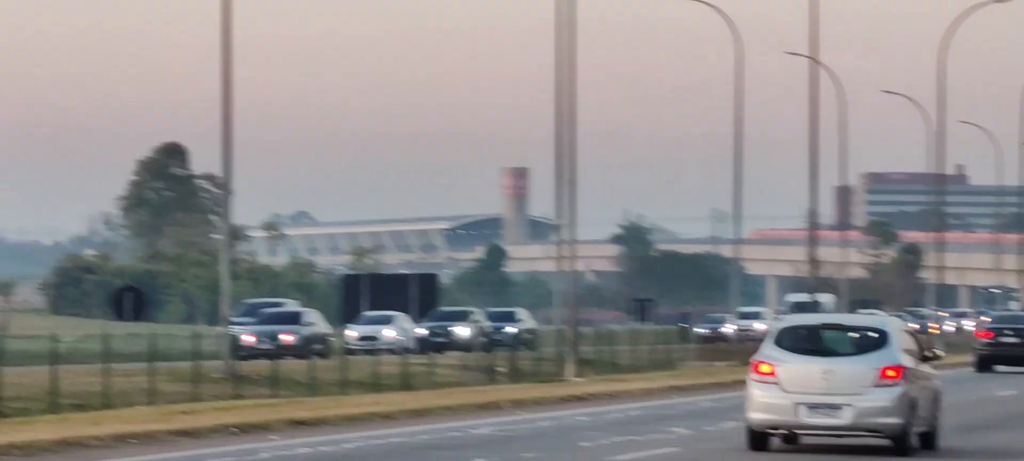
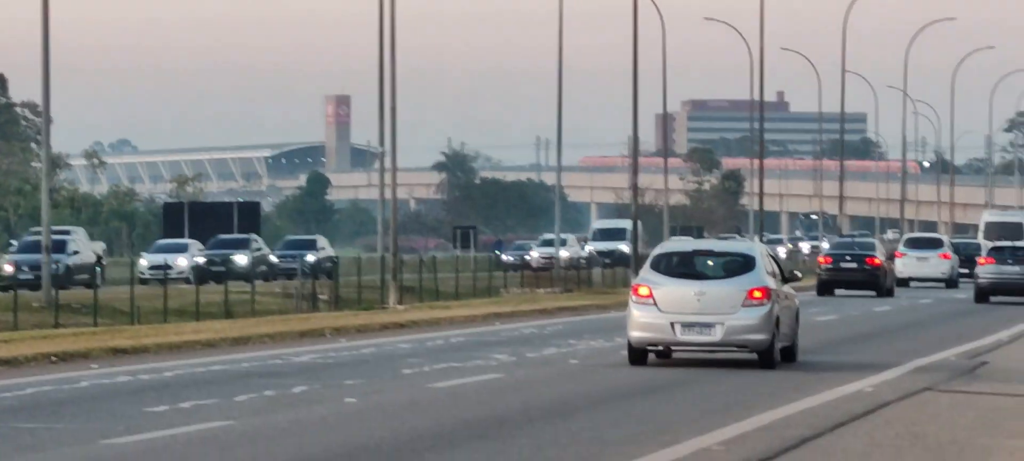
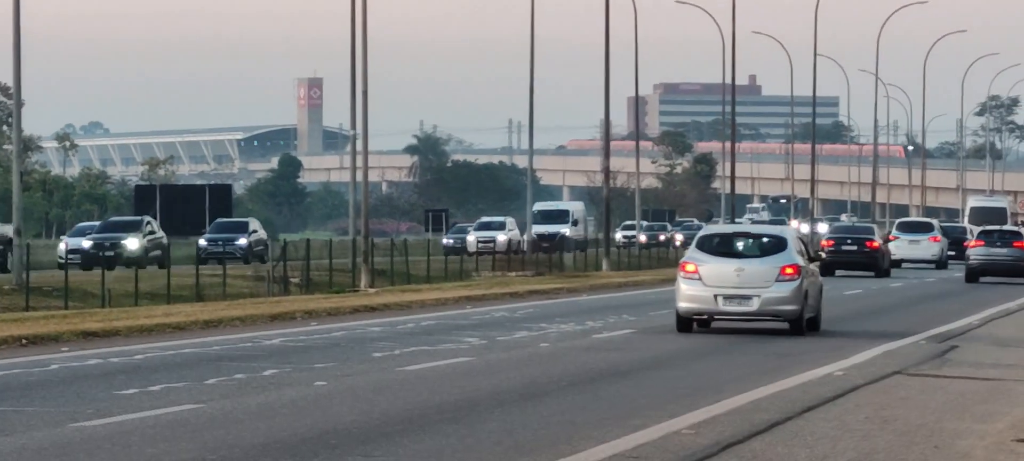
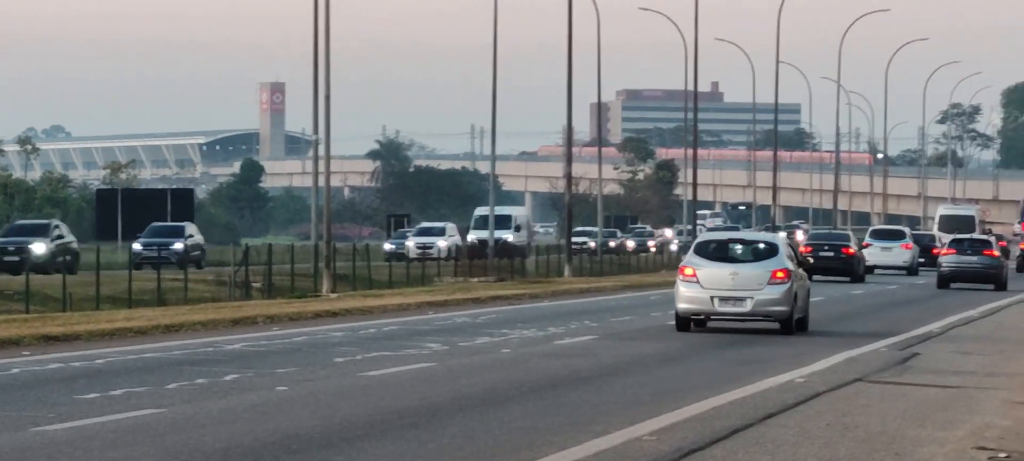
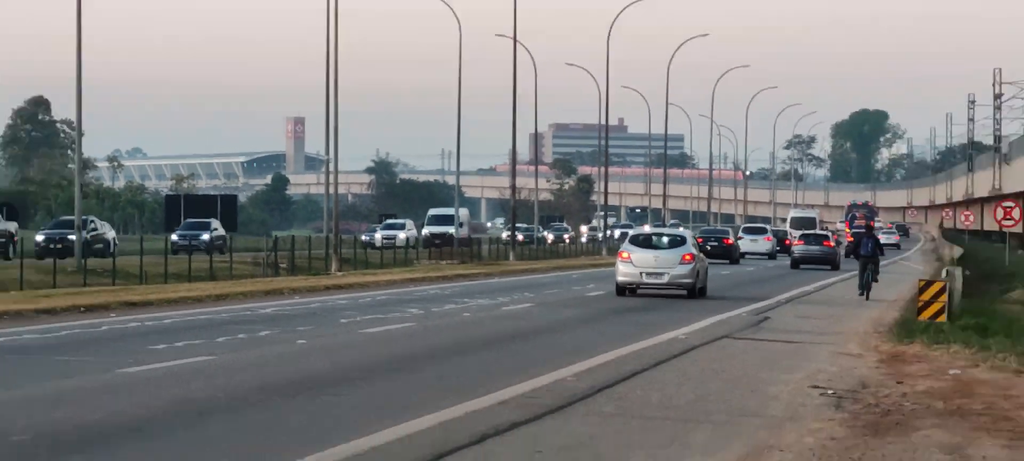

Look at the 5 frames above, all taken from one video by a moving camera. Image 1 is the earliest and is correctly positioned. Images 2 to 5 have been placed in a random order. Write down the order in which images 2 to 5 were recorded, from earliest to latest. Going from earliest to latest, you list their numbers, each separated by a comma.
2, 3, 4, 5
